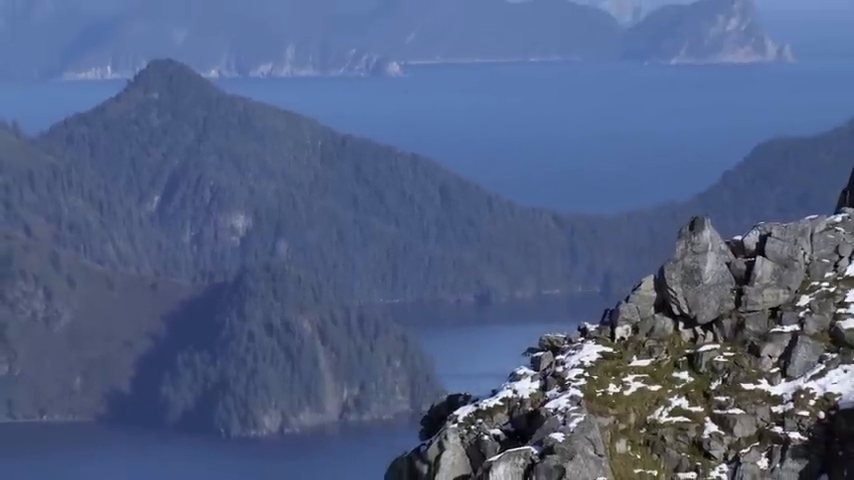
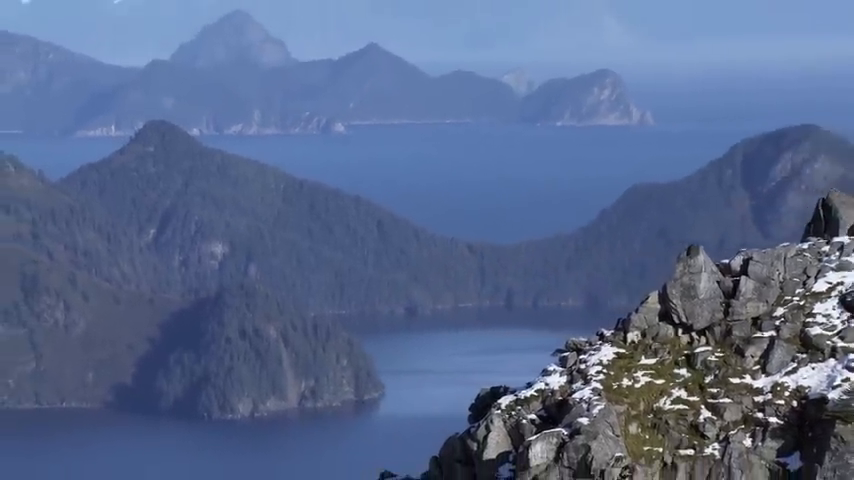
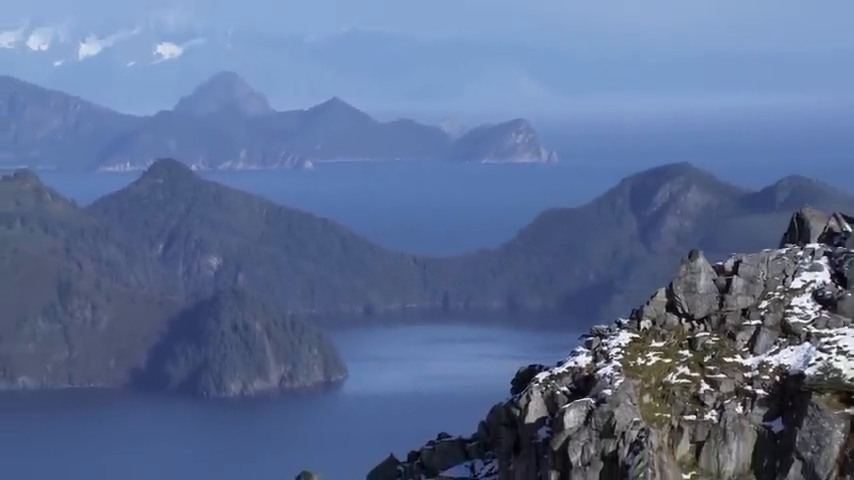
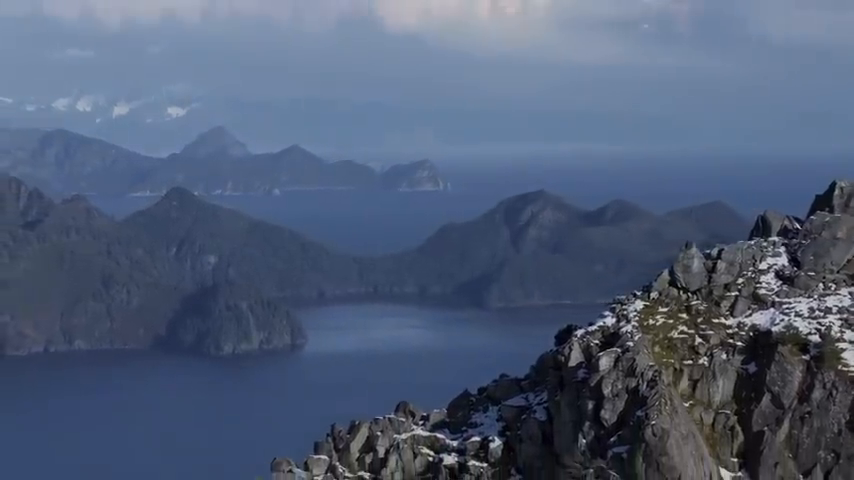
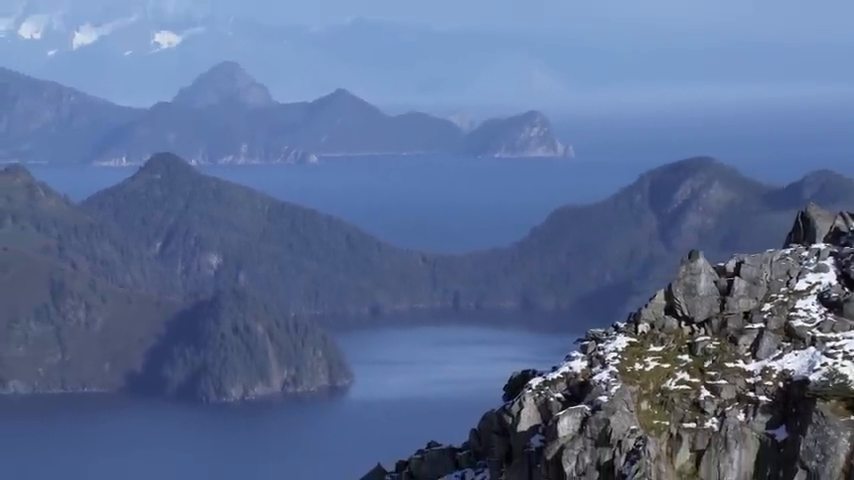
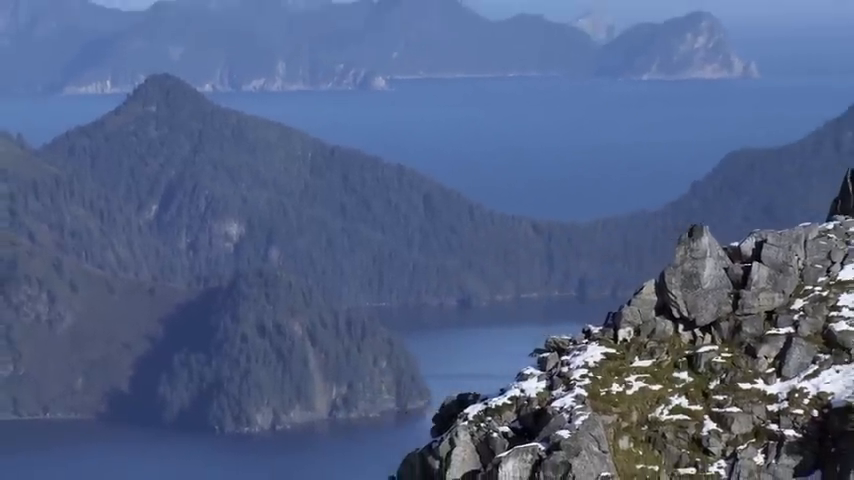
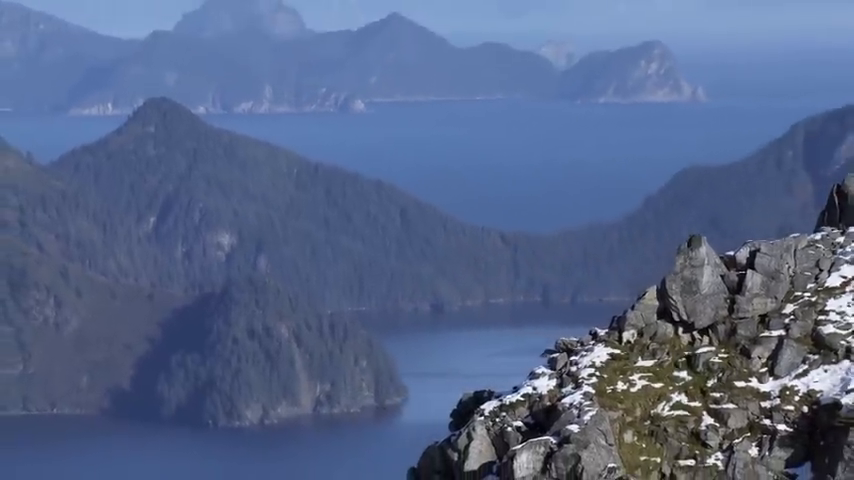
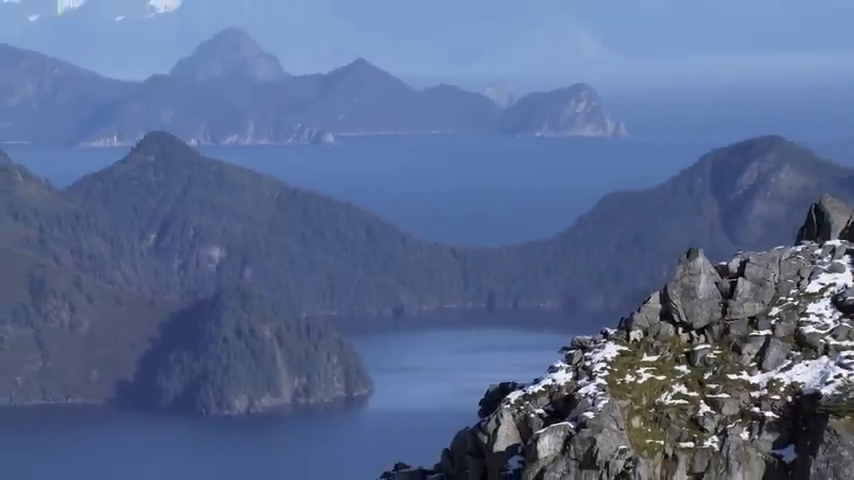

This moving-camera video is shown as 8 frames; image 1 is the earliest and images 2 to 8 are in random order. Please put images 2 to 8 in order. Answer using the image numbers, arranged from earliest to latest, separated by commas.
6, 7, 2, 8, 5, 3, 4
